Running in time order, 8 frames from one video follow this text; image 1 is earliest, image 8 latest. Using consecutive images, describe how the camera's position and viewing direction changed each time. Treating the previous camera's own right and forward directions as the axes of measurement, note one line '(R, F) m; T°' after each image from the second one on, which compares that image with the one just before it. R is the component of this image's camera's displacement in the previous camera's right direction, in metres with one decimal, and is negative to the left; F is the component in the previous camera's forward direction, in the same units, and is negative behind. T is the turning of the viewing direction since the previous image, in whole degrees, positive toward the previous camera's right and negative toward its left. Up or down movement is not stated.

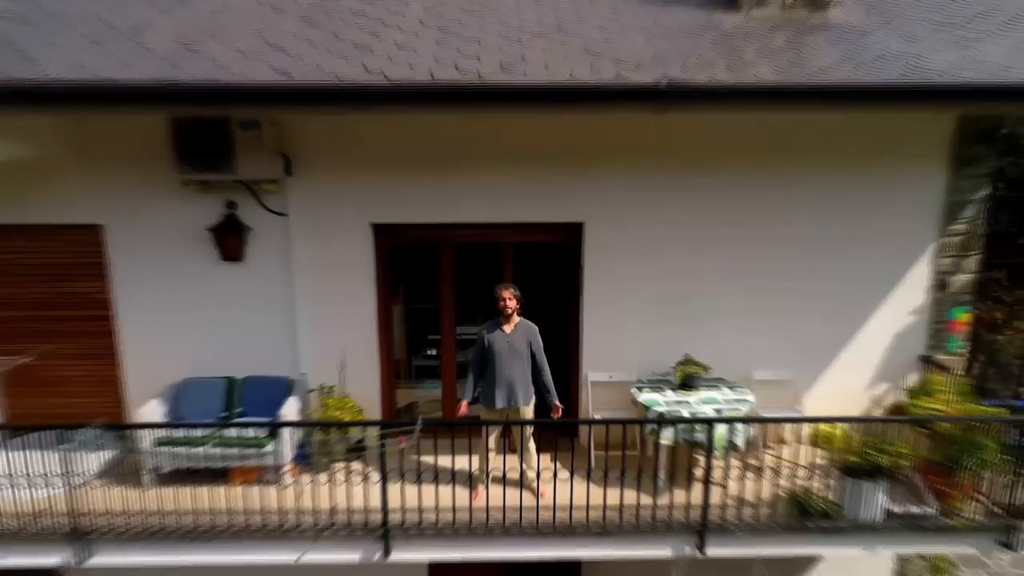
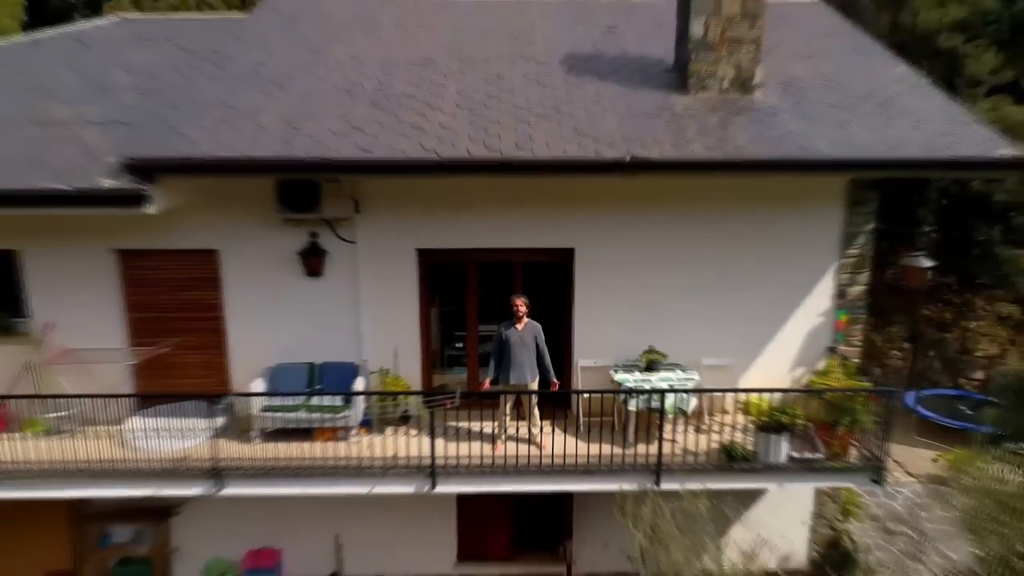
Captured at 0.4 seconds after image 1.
(-0.1, -1.0) m; 0°
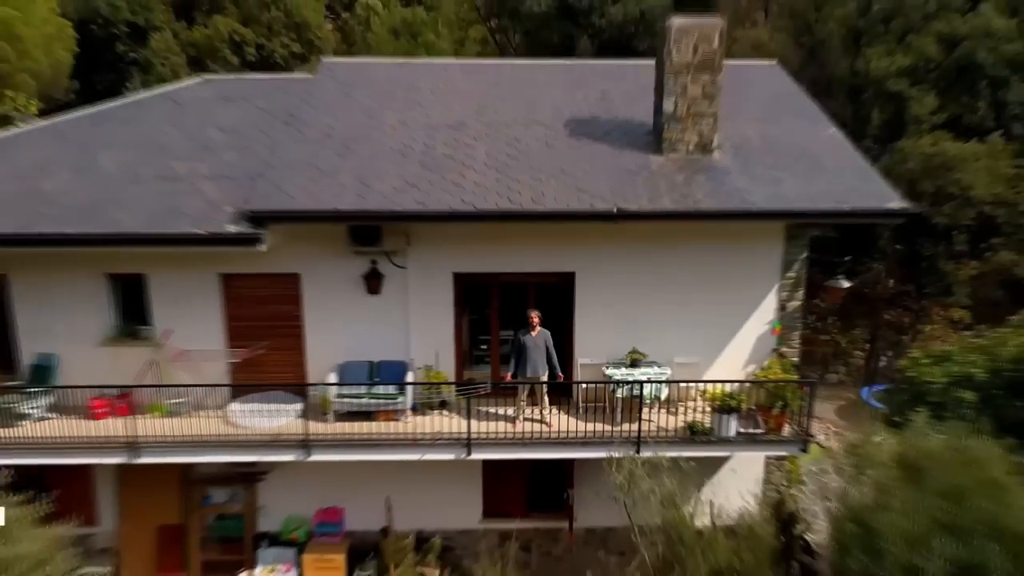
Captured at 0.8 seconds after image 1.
(-0.1, -1.1) m; 0°
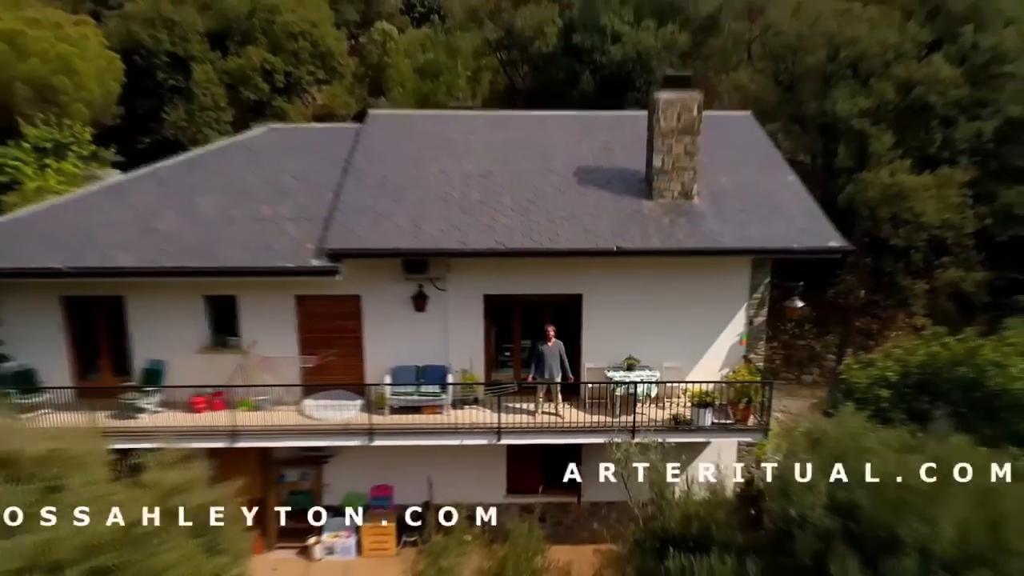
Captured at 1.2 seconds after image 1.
(-0.2, -1.2) m; 0°
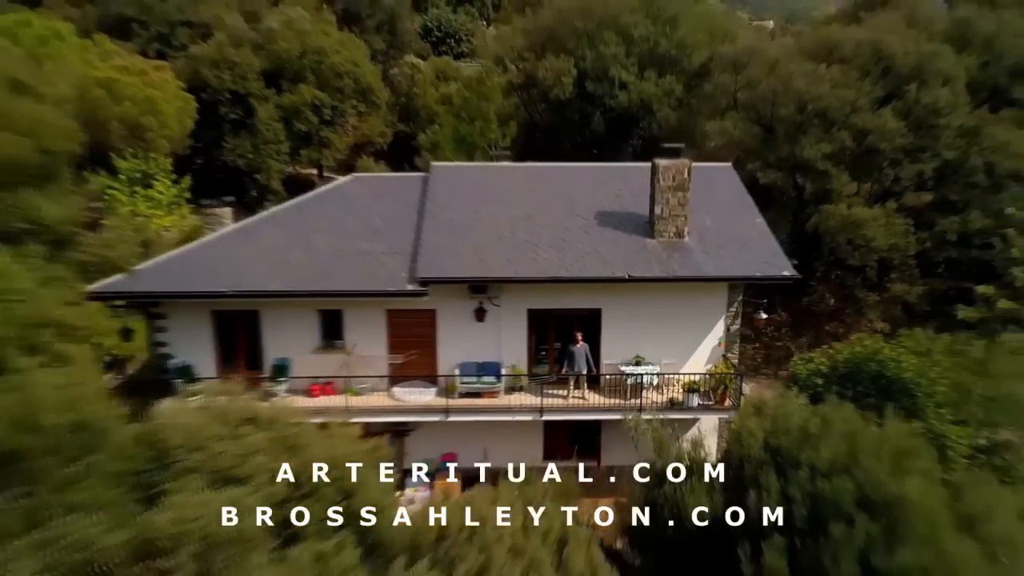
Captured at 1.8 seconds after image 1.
(-0.4, -2.1) m; 0°
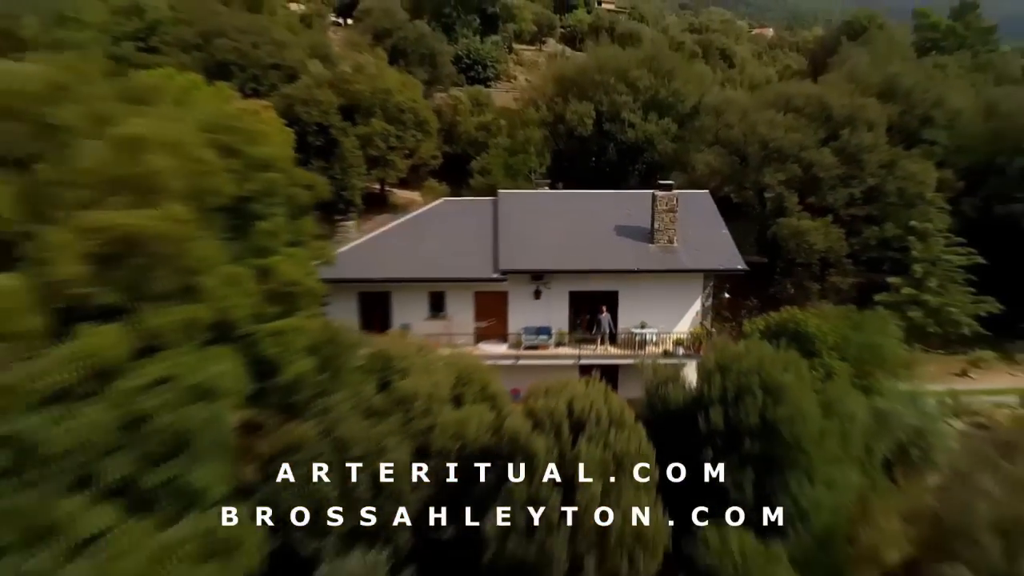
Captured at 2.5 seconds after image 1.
(-0.8, -4.1) m; 0°
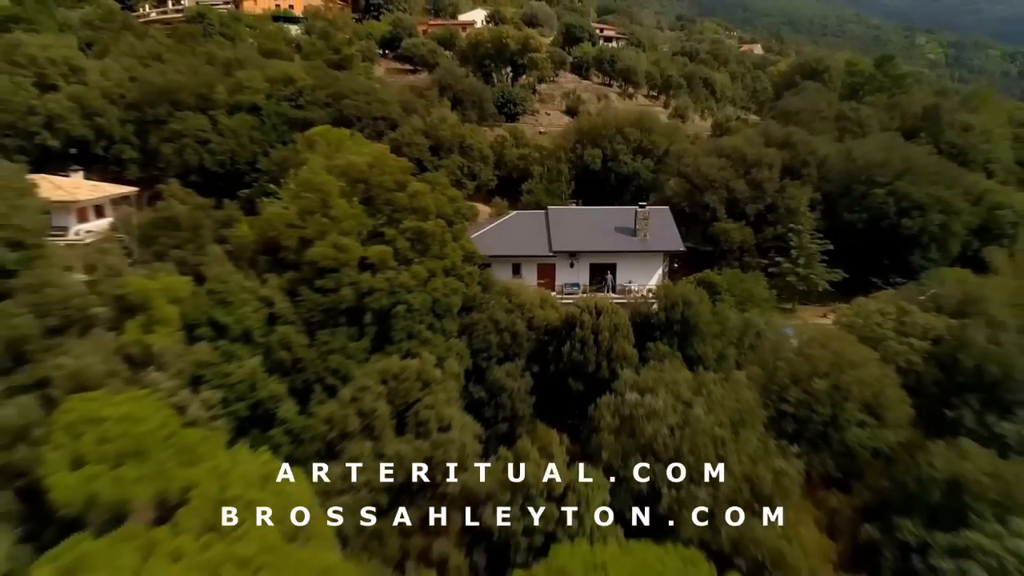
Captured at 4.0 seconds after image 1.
(-1.5, -10.2) m; 0°
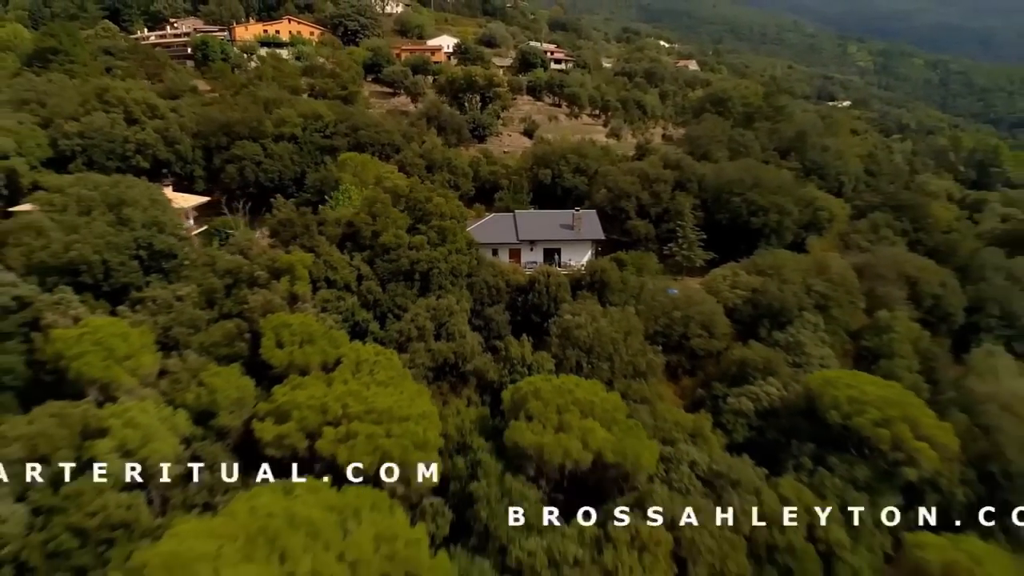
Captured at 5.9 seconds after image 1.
(-1.2, -11.5) m; +4°
